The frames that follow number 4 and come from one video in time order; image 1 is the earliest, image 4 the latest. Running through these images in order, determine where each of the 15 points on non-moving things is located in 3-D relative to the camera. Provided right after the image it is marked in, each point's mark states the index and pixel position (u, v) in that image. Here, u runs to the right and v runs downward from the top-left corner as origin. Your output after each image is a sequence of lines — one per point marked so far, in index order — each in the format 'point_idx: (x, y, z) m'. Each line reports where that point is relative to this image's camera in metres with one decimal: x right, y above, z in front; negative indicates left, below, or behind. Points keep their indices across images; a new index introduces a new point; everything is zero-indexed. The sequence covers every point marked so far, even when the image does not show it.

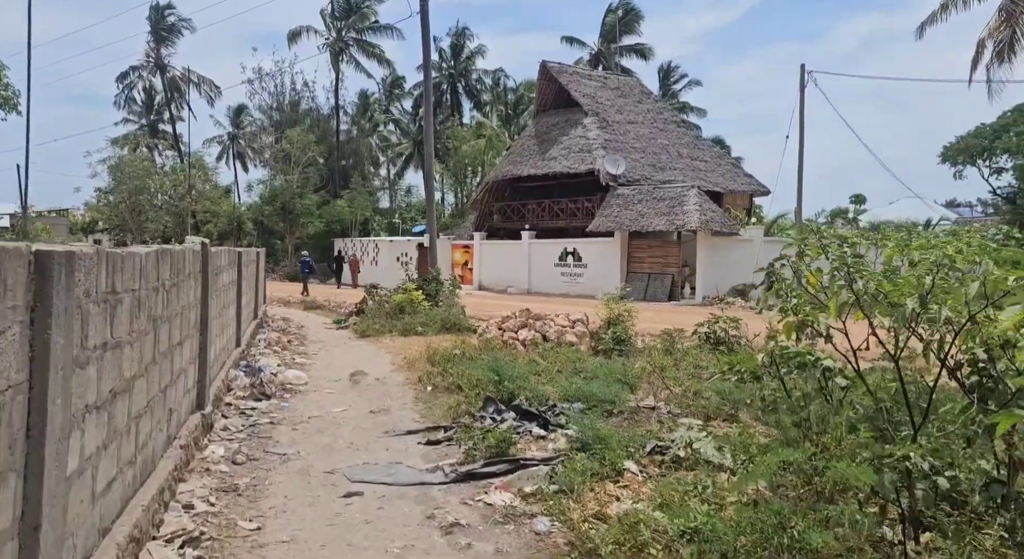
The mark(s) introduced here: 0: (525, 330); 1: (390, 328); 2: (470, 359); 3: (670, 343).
0: (+0.2, -0.8, +12.9) m
1: (-2.4, -1.0, +15.6) m
2: (-0.5, -1.1, +10.9) m
3: (+2.5, -1.0, +12.8) m
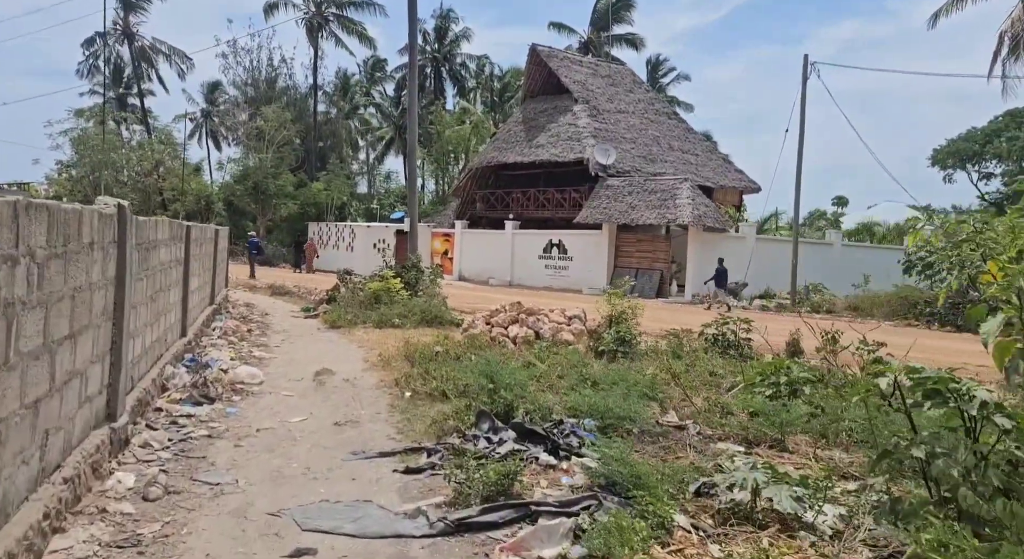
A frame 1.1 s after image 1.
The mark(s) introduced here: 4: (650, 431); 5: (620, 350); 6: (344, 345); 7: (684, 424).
0: (+0.1, -0.7, +11.5) m
1: (-2.6, -0.7, +14.1) m
2: (-0.6, -0.9, +9.4) m
3: (+2.3, -0.9, +11.5) m
4: (+1.1, -1.2, +6.2) m
5: (+1.4, -0.9, +10.6) m
6: (-2.4, -0.9, +11.9) m
7: (+1.4, -1.2, +6.5) m
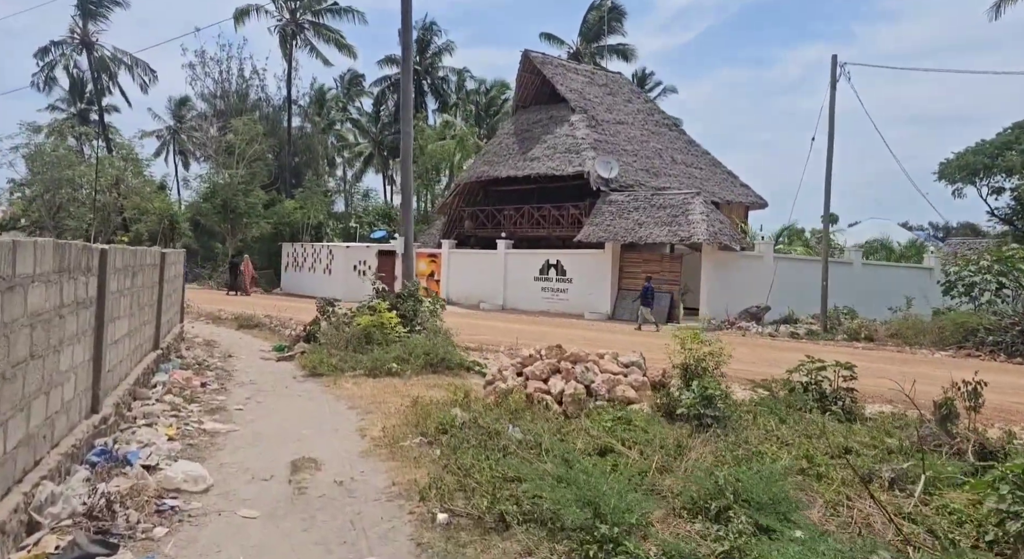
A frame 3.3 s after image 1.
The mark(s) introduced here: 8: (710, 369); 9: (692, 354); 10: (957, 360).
0: (+0.5, -1.1, +8.7) m
1: (-2.2, -1.2, +11.2) m
2: (-0.1, -1.3, +6.6) m
3: (+2.8, -1.3, +8.7) m
4: (+1.7, -1.4, +3.4) m
5: (+1.9, -1.3, +7.8) m
6: (-2.0, -1.4, +9.0) m
7: (+2.0, -1.4, +3.7) m
8: (+2.1, -0.9, +8.6) m
9: (+1.9, -0.8, +8.6) m
10: (+10.0, -1.8, +18.3) m
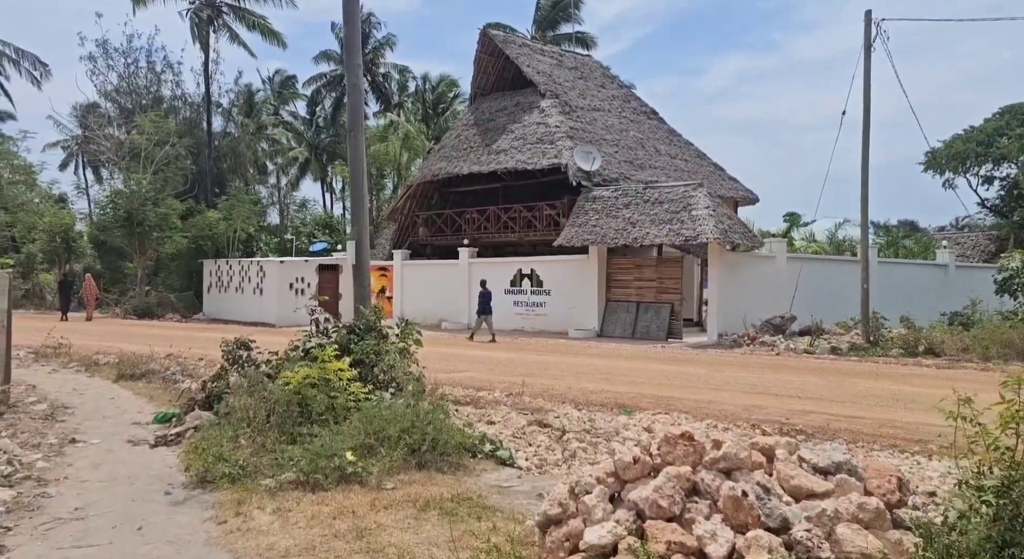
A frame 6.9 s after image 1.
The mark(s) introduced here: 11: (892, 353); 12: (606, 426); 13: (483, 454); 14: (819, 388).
0: (+1.0, -1.2, +4.0) m
1: (-1.9, -1.4, +6.3) m
2: (+0.6, -1.4, +1.9) m
3: (+3.3, -1.4, +4.2) m
4: (+2.5, -1.4, -1.2) m
5: (+2.5, -1.4, +3.2) m
6: (-1.5, -1.6, +4.1) m
7: (+2.8, -1.4, -0.9) m
8: (+2.6, -1.0, +4.0) m
9: (+2.4, -0.9, +4.0) m
10: (+9.8, -1.7, +14.2) m
11: (+8.6, -1.6, +18.4) m
12: (+1.0, -1.6, +8.9) m
13: (-0.2, -1.4, +7.1) m
14: (+4.4, -1.6, +11.6) m
